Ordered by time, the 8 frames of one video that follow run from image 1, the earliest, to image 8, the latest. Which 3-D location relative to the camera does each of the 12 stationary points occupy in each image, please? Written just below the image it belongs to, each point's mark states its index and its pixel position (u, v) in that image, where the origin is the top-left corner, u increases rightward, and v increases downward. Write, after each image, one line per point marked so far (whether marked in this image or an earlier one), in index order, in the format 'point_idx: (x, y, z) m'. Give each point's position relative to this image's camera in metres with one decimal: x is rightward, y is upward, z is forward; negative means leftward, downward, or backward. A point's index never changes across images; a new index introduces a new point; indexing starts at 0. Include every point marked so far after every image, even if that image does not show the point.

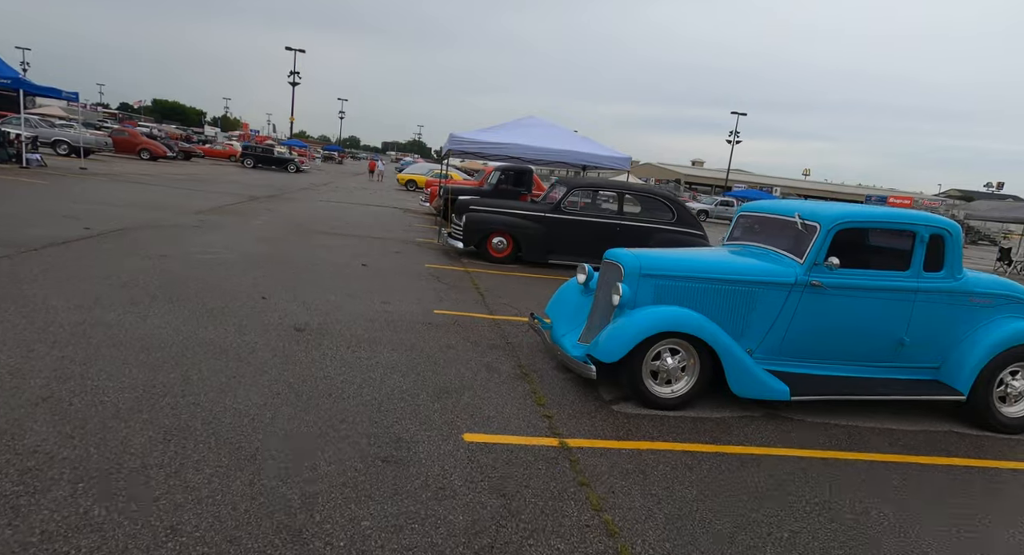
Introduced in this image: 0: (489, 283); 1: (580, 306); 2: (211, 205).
0: (-0.3, -0.1, +9.4) m
1: (+0.6, -0.3, +5.8) m
2: (-7.4, +1.8, +16.2) m
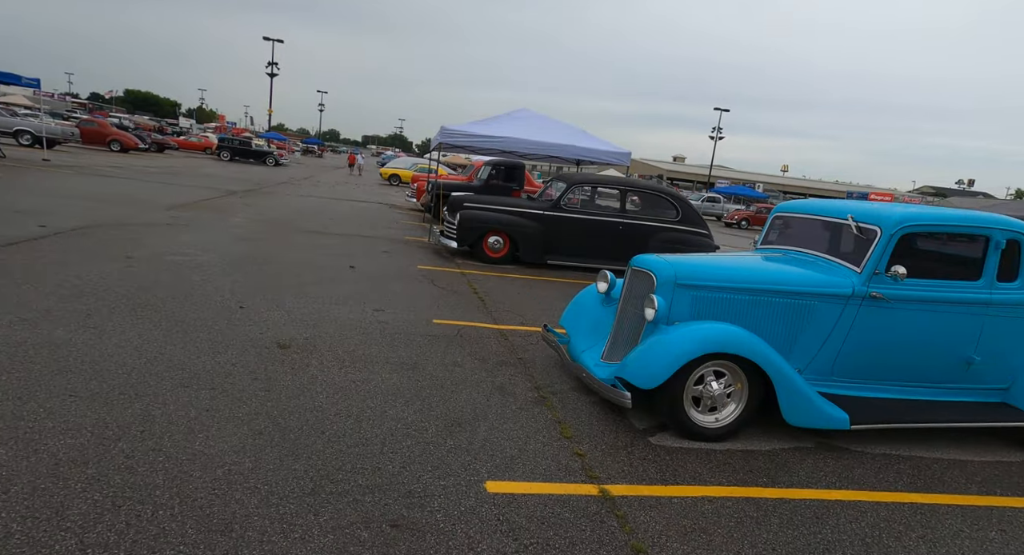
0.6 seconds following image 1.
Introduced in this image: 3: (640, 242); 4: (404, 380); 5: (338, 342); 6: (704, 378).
0: (-0.3, -0.1, +8.7) m
1: (+0.7, -0.3, +5.2) m
2: (-7.6, +1.8, +15.3) m
3: (+2.2, +0.6, +11.1) m
4: (-0.8, -0.7, +4.5) m
5: (-1.4, -0.5, +5.2) m
6: (+1.2, -0.6, +4.1) m
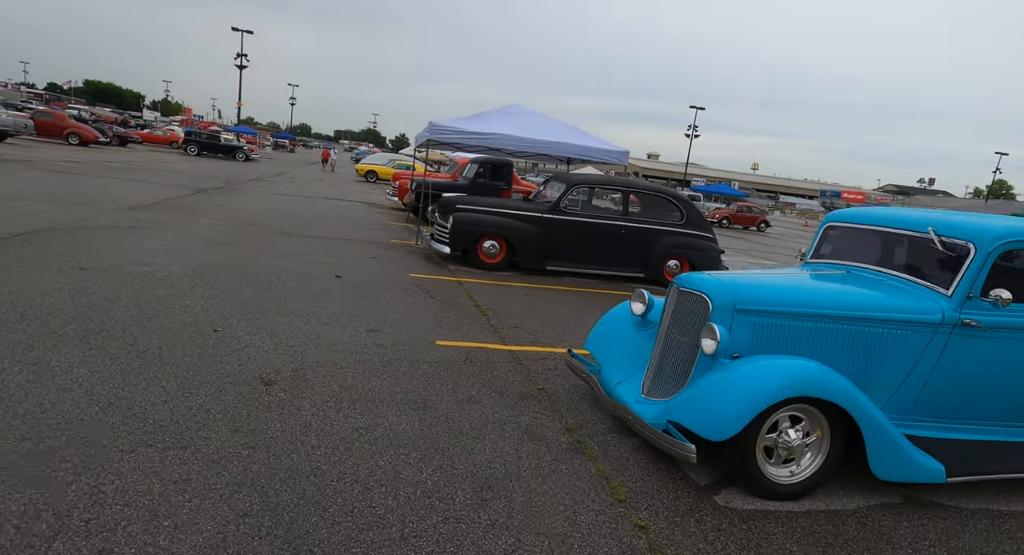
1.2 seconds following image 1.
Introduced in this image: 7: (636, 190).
0: (-0.3, -0.3, +8.0) m
1: (+0.9, -0.5, +4.5) m
2: (-7.8, +1.7, +14.3) m
3: (+2.1, +0.5, +10.5) m
4: (-0.6, -0.9, +3.8) m
5: (-1.2, -0.7, +4.4) m
6: (+1.4, -0.8, +3.4) m
7: (+2.0, +1.4, +10.5) m
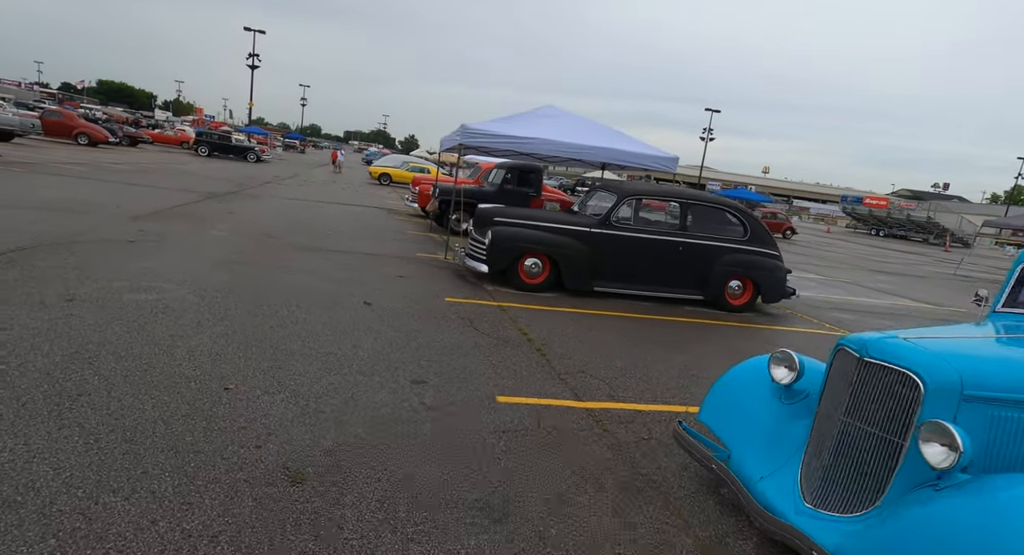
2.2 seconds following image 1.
0: (+0.3, -0.6, +6.9) m
1: (+1.4, -0.8, +3.4) m
2: (-7.2, +1.5, +13.3) m
3: (+2.7, +0.2, +9.4) m
4: (0.0, -1.1, +2.7) m
5: (-0.7, -0.9, +3.3) m
6: (+1.9, -1.1, +2.3) m
7: (+2.6, +1.1, +9.4) m
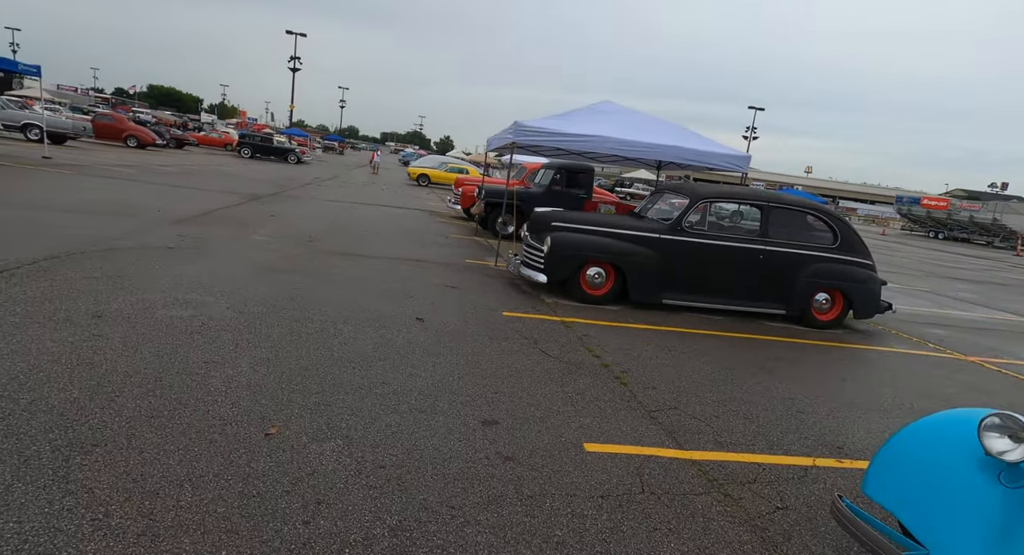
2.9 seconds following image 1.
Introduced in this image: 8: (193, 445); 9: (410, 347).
0: (+0.9, -0.7, +6.1) m
1: (+1.9, -0.9, +2.6) m
2: (-6.1, +1.4, +12.9) m
3: (+3.5, 0.0, +8.5) m
4: (+0.4, -1.3, +1.9) m
5: (-0.2, -1.1, +2.6) m
6: (+2.3, -1.2, +1.4) m
7: (+3.4, +0.9, +8.4) m
8: (-1.5, -0.8, +3.1) m
9: (-0.8, -0.6, +5.4) m
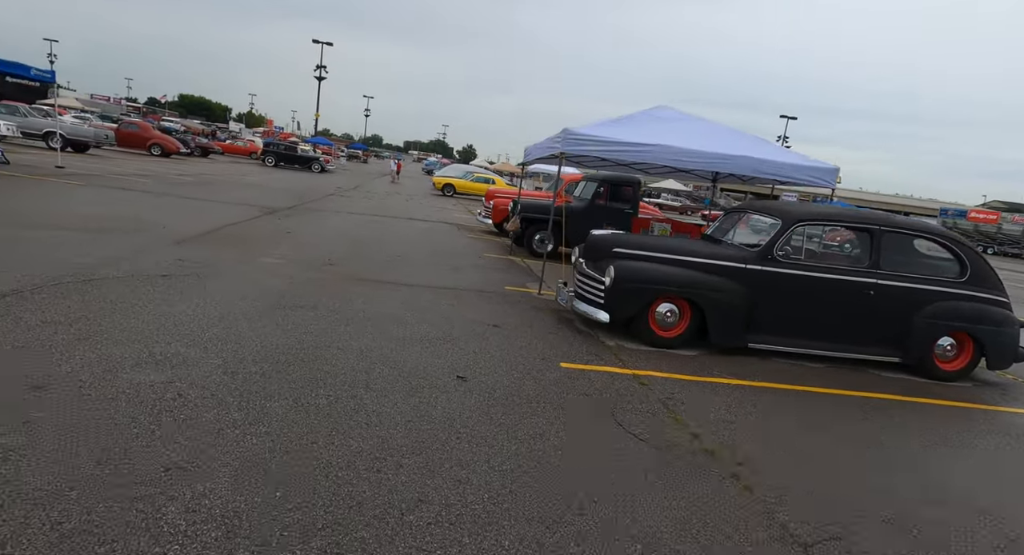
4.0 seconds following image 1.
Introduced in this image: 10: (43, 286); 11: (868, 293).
0: (+1.4, -1.1, +4.6) m
1: (+2.2, -1.2, +1.1) m
2: (-5.4, +0.9, +11.7) m
3: (+4.1, -0.4, +6.9) m
4: (+0.8, -1.6, +0.5) m
5: (+0.2, -1.4, +1.2) m
6: (+2.7, -1.5, -0.1) m
7: (+4.0, +0.5, +6.9) m
8: (-1.1, -1.1, +1.7) m
9: (-0.4, -0.9, +4.0) m
10: (-4.2, -0.1, +5.9) m
11: (+3.7, -0.2, +6.9) m
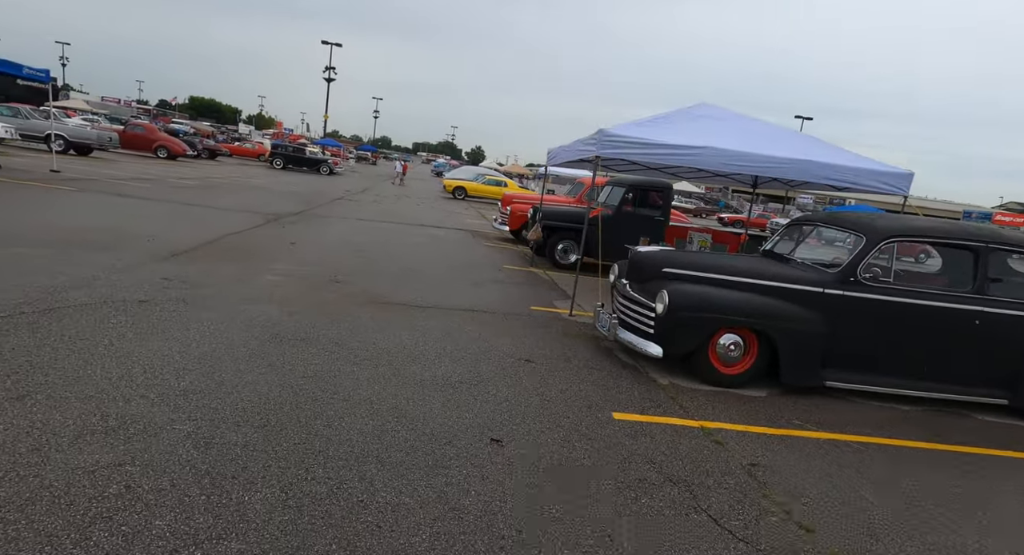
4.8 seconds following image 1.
0: (+1.7, -1.3, +3.6) m
1: (+2.5, -1.5, 0.0) m
2: (-5.0, +0.7, +10.7) m
3: (+4.4, -0.6, +5.8) m
4: (+1.0, -1.8, -0.6) m
5: (+0.4, -1.6, +0.1) m
6: (+2.9, -1.8, -1.2) m
7: (+4.3, +0.2, +5.8) m
8: (-0.9, -1.3, +0.7) m
9: (-0.1, -1.2, +2.9) m
10: (-3.9, -0.3, +4.9) m
11: (+4.0, -0.4, +5.8) m
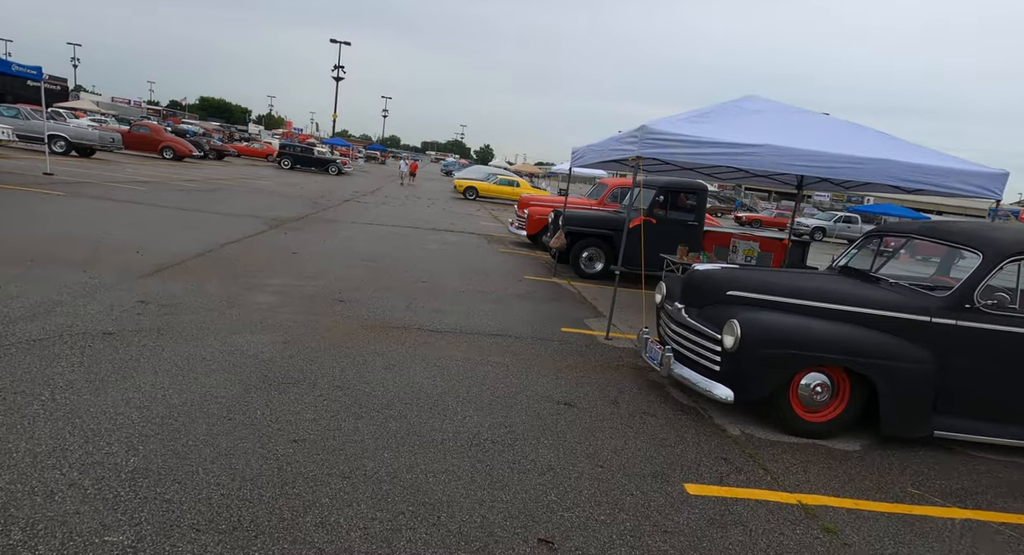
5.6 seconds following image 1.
0: (+2.0, -1.5, +2.5) m
1: (+2.7, -1.7, -1.1) m
2: (-4.7, +0.5, +9.7) m
3: (+4.7, -0.8, +4.7) m
4: (+1.2, -2.0, -1.6) m
5: (+0.6, -1.9, -0.9) m
6: (+3.1, -2.0, -2.3) m
7: (+4.6, +0.1, +4.7) m
8: (-0.6, -1.6, -0.3) m
9: (+0.2, -1.4, +1.9) m
10: (-3.7, -0.5, +3.9) m
11: (+4.3, -0.6, +4.7) m
